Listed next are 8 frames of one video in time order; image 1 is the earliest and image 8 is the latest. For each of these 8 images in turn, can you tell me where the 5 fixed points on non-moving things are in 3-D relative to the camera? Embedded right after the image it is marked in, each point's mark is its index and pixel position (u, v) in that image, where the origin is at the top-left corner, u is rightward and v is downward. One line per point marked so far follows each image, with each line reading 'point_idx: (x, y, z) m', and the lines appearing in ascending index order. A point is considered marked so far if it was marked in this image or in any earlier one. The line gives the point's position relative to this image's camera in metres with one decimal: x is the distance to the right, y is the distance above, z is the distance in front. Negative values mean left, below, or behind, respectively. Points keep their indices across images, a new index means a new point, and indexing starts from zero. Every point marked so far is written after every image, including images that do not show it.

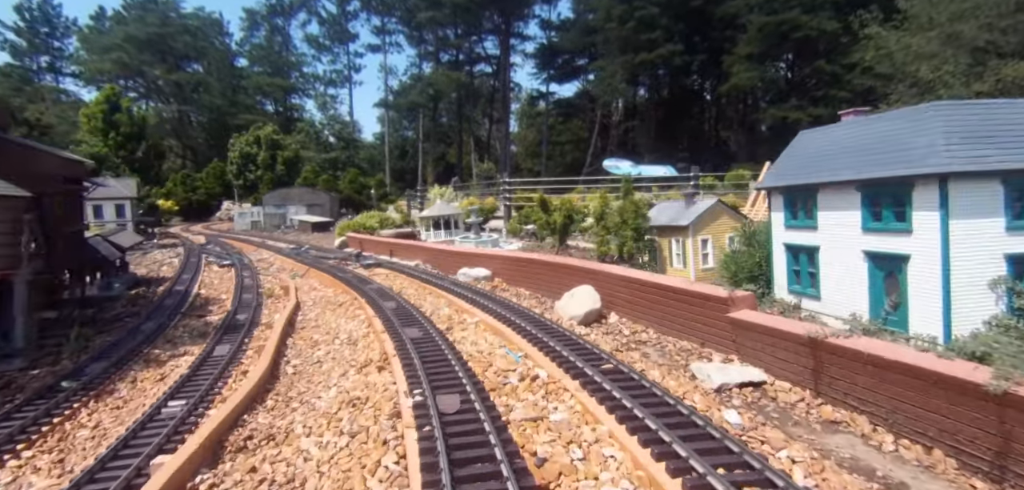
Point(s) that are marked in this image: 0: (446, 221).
0: (-1.7, +0.6, +13.6) m
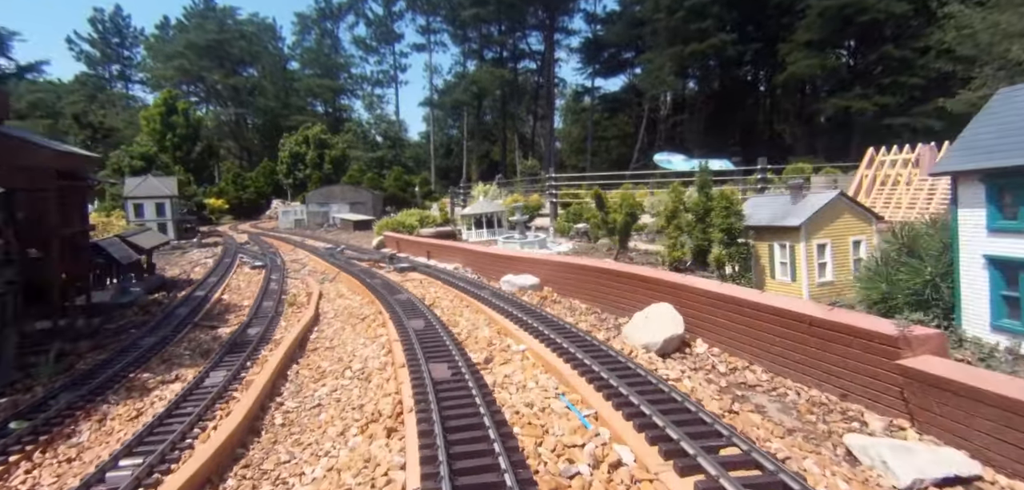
0: (-0.5, +0.6, +13.2) m
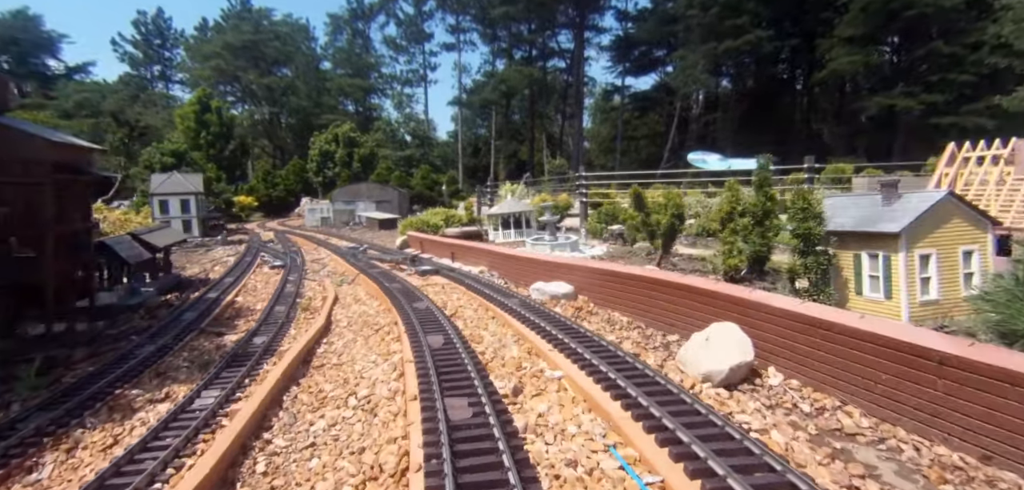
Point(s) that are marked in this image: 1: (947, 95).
0: (+0.1, +0.6, +12.9) m
1: (+16.2, +5.6, +19.6) m
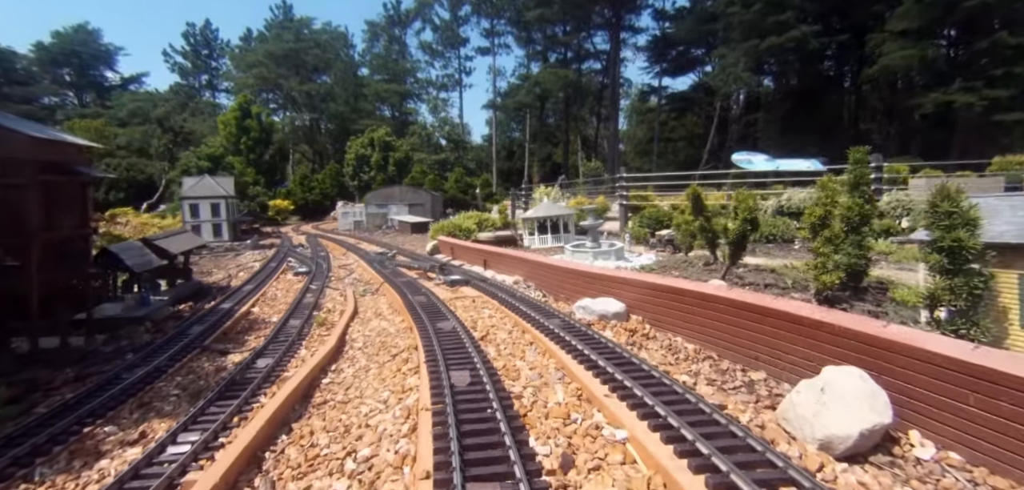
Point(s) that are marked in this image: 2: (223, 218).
0: (+1.0, +0.5, +12.4) m
1: (+17.4, +5.4, +18.1) m
2: (-10.1, +0.9, +17.9) m
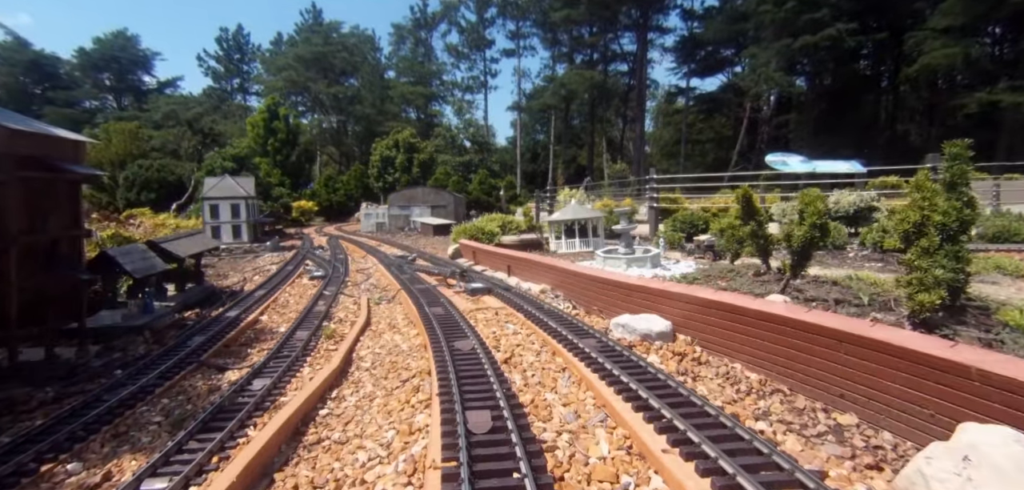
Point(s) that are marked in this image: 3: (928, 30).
0: (+1.5, +0.4, +12.1) m
1: (+18.2, +5.1, +17.1) m
2: (-9.3, +0.9, +18.1) m
3: (+15.5, +8.0, +19.7) m
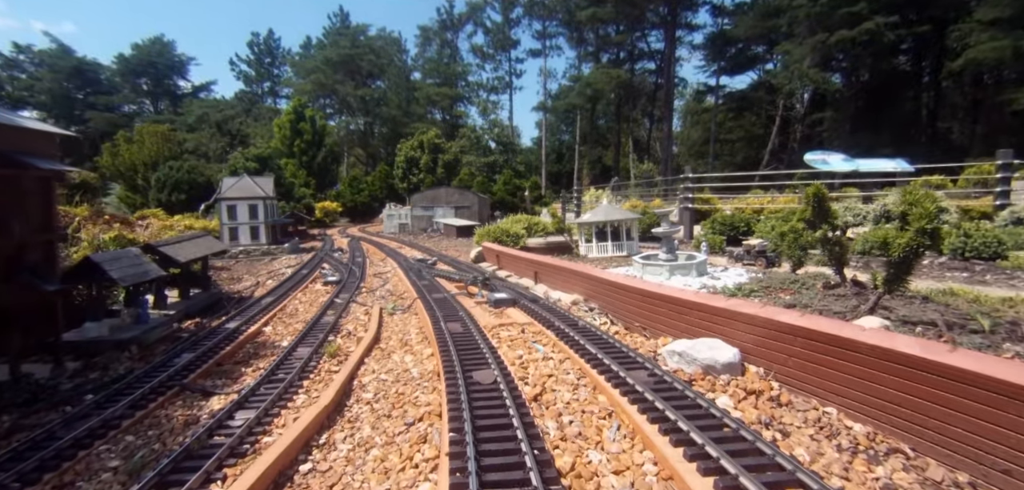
0: (+2.1, +0.4, +11.6) m
1: (+19.0, +5.0, +15.8) m
2: (-8.4, +0.9, +18.1) m
3: (+16.4, +7.9, +18.6) m
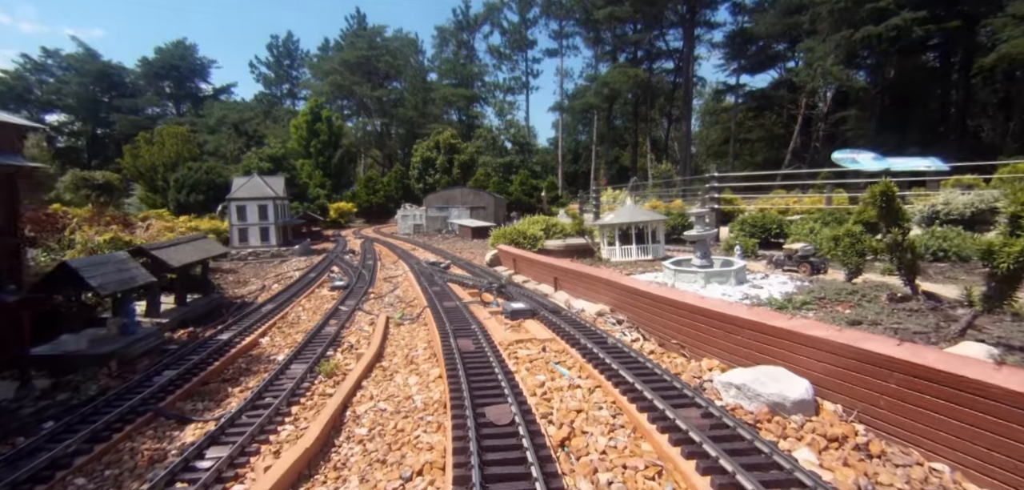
0: (+2.5, +0.3, +11.3) m
1: (+19.5, +4.9, +15.0) m
2: (-7.9, +0.8, +18.1) m
3: (+17.0, +7.8, +17.8) m
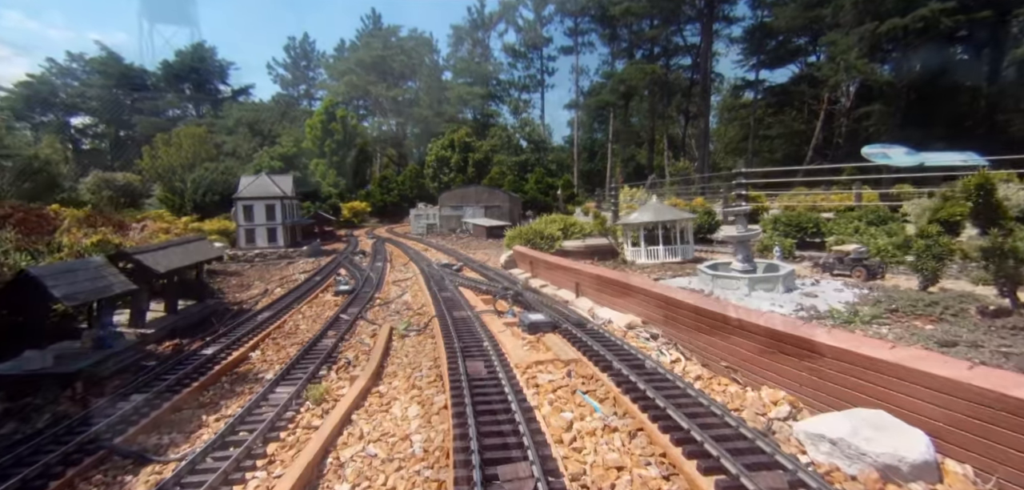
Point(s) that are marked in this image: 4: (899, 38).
0: (+2.8, +0.4, +10.9) m
1: (+19.9, +5.0, +14.1) m
2: (-7.4, +0.8, +18.0) m
3: (+17.5, +7.9, +17.0) m
4: (+14.9, +8.0, +19.8) m
